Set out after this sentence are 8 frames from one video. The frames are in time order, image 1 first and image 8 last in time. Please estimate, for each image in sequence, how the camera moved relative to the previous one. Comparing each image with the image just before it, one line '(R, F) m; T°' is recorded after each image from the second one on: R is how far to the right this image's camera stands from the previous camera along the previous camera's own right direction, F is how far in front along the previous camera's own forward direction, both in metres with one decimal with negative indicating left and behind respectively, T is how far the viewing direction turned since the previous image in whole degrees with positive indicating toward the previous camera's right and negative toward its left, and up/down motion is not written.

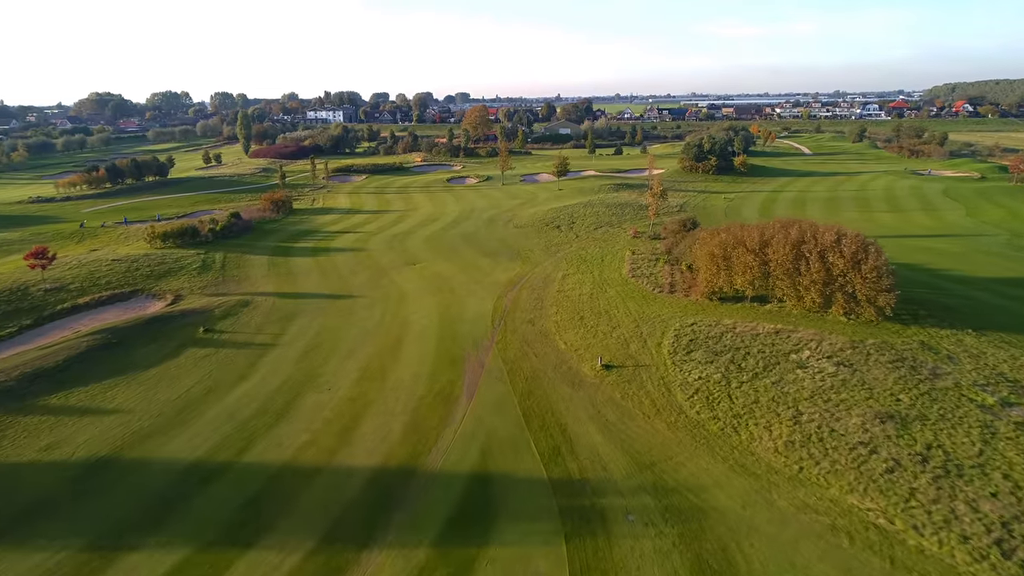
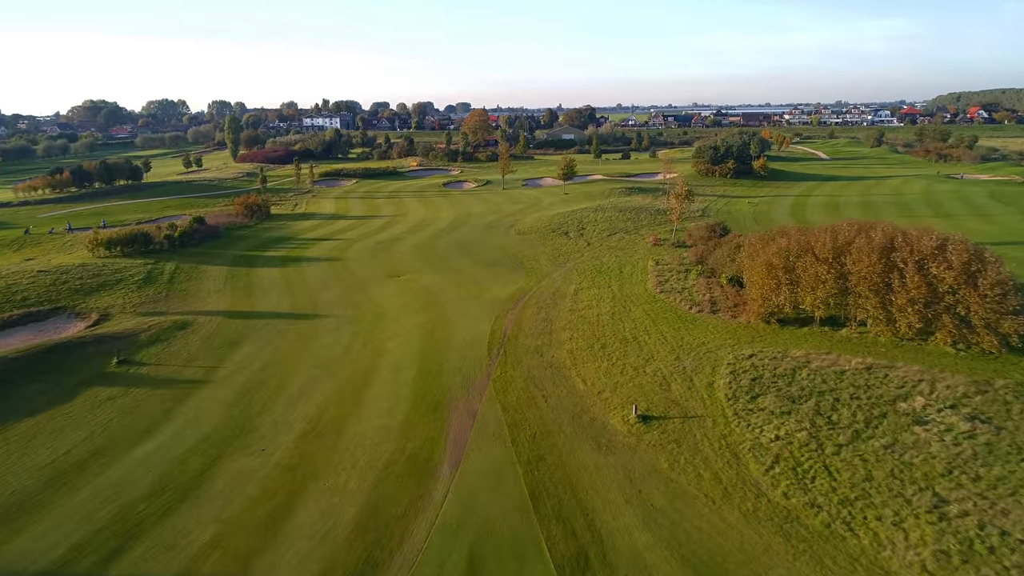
(0.0, +7.0) m; 0°
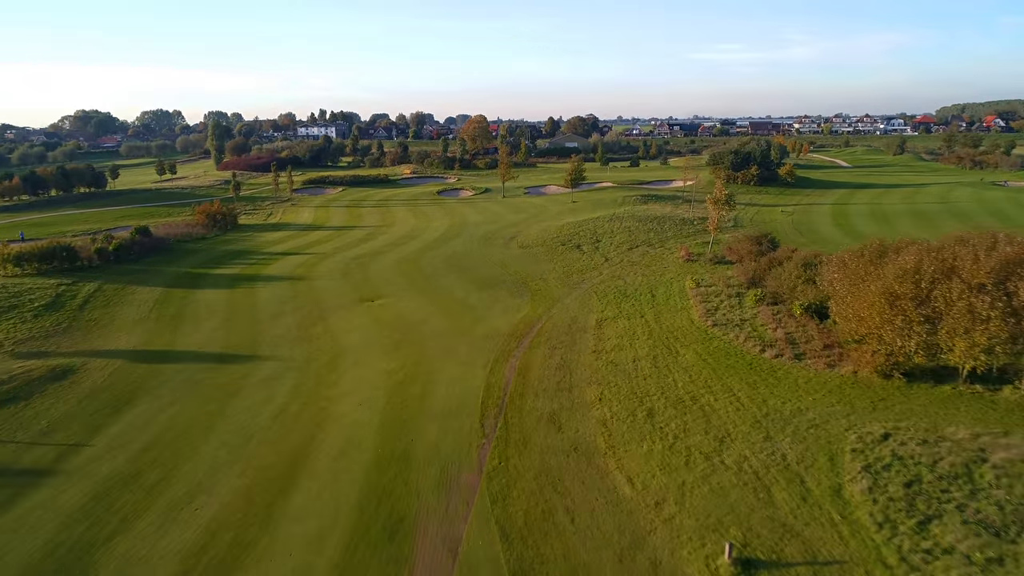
(-0.1, +7.9) m; 0°
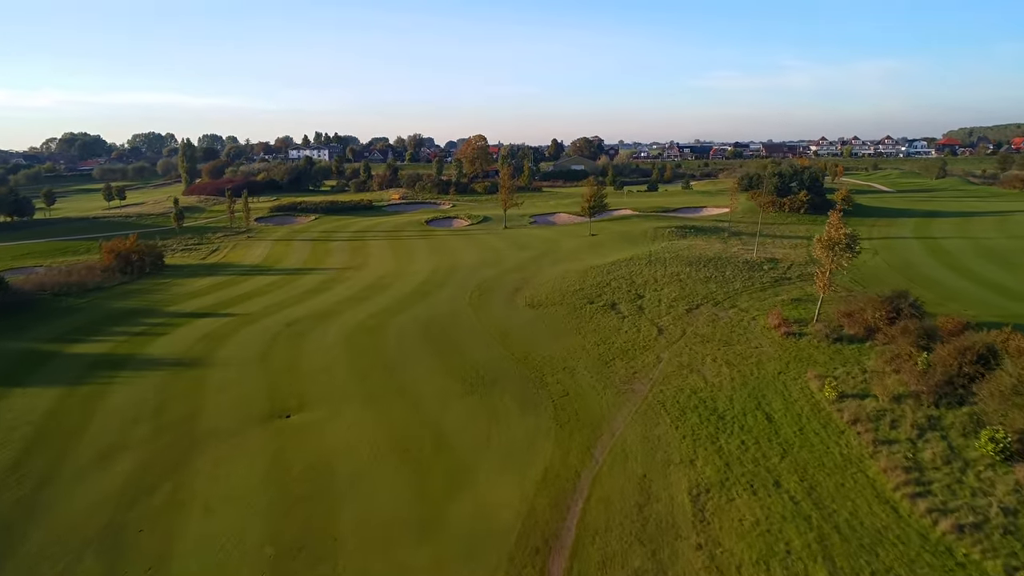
(-0.2, +12.6) m; 0°
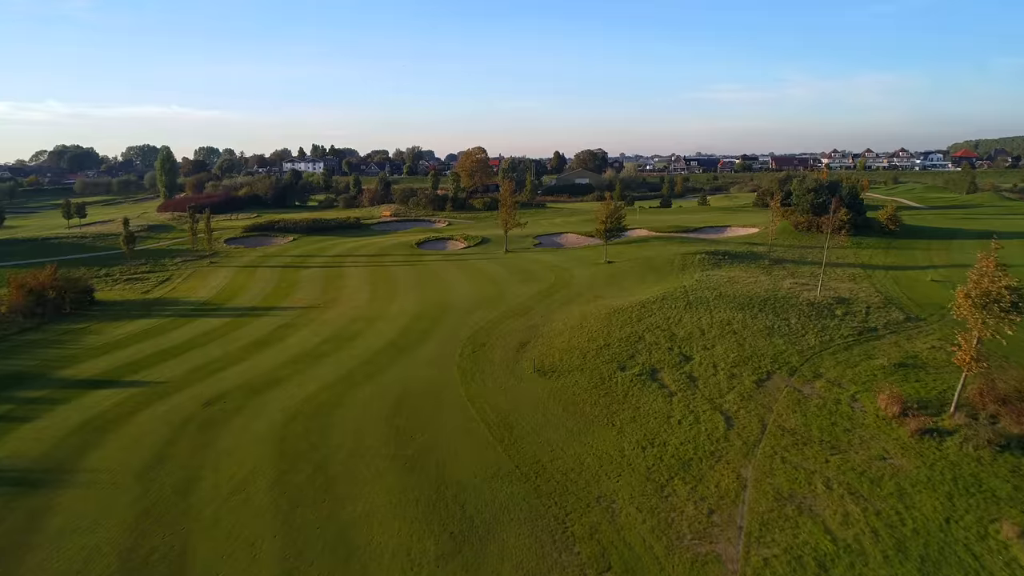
(-0.1, +7.6) m; 0°
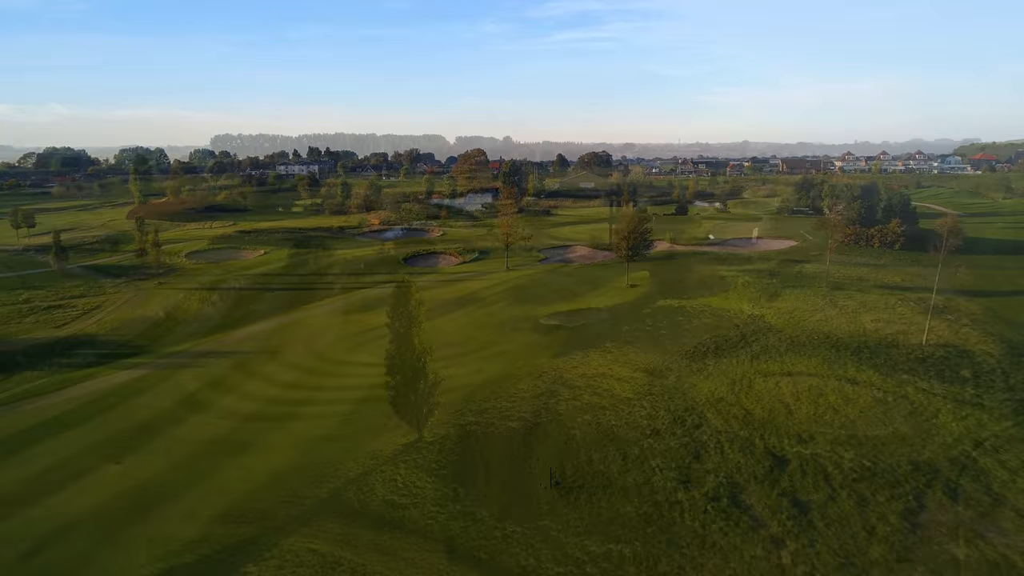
(-0.1, +7.6) m; 0°
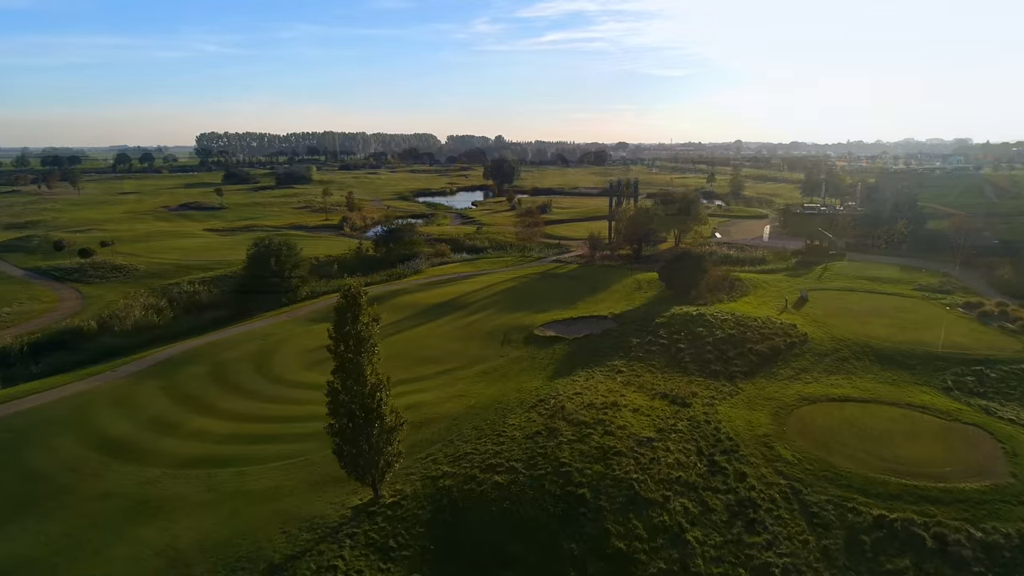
(+0.1, +4.3) m; 0°
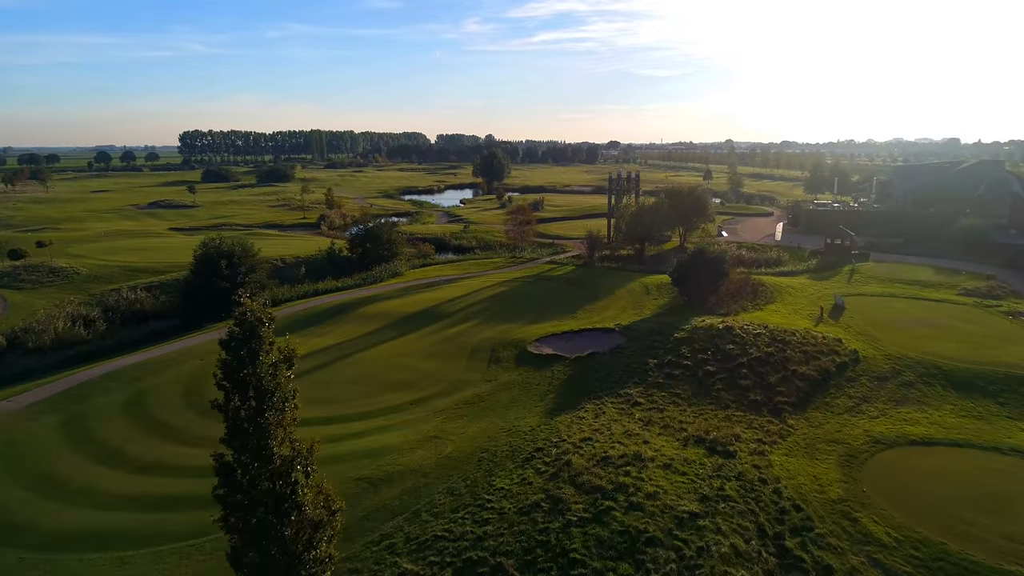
(0.0, +4.4) m; +1°
